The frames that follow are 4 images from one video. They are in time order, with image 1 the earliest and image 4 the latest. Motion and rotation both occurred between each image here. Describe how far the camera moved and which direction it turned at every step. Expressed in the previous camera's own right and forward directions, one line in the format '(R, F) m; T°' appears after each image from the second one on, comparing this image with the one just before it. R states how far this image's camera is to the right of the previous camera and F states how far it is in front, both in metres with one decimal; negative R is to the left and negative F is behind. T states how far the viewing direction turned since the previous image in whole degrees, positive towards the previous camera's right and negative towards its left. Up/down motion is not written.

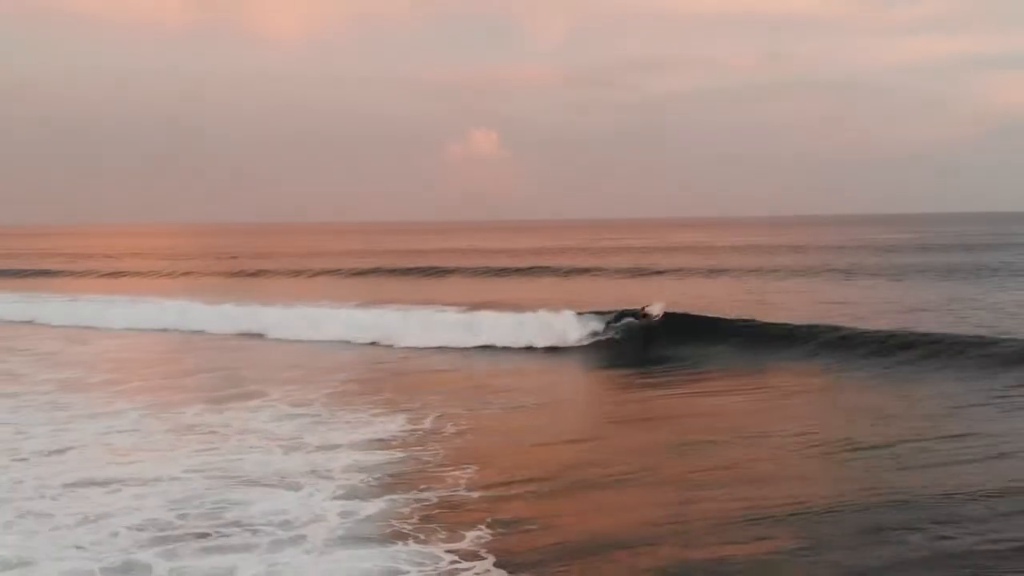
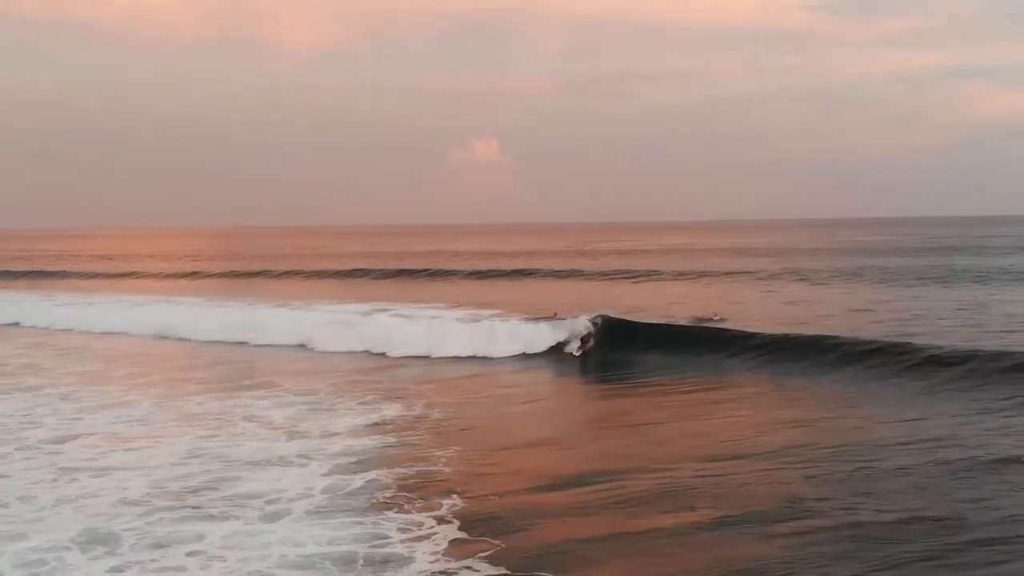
(+0.3, -0.9) m; 0°
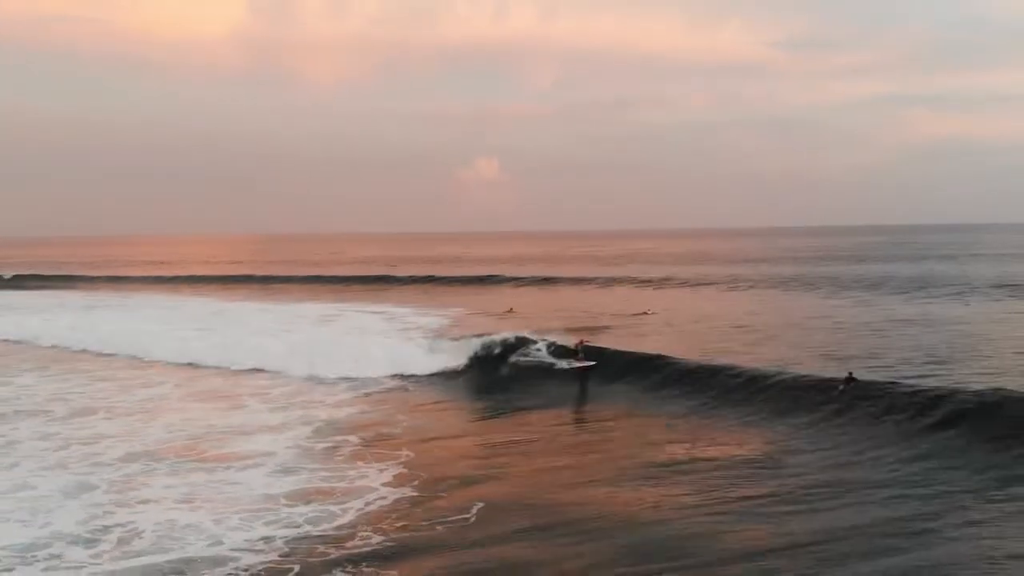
(+1.1, -1.9) m; -2°
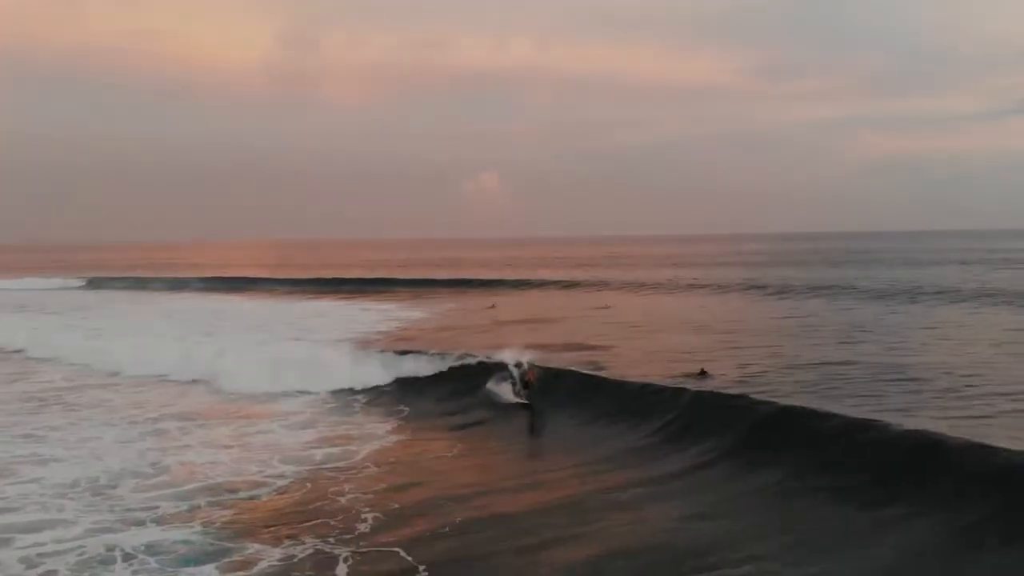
(+0.6, -1.7) m; -1°
